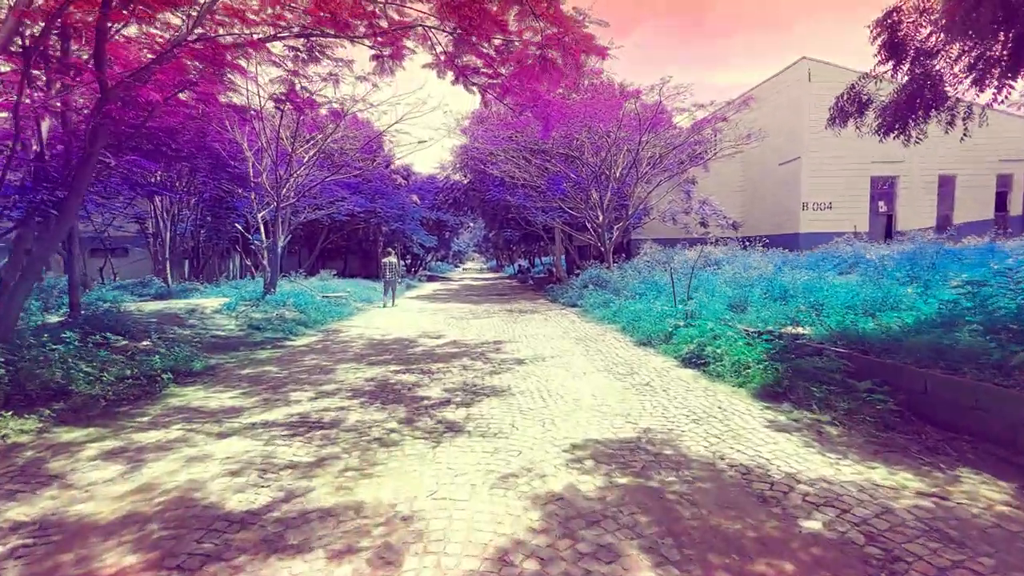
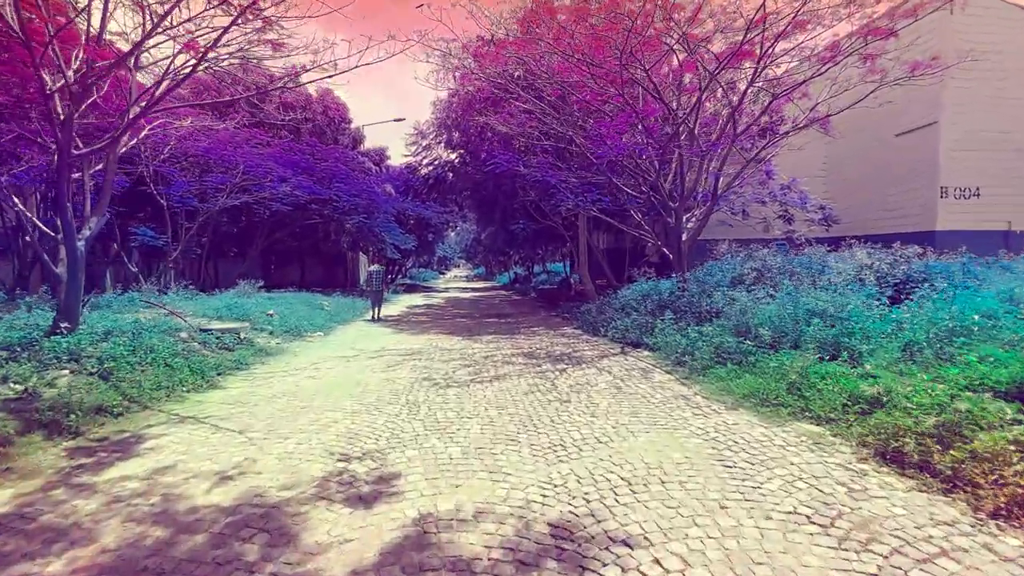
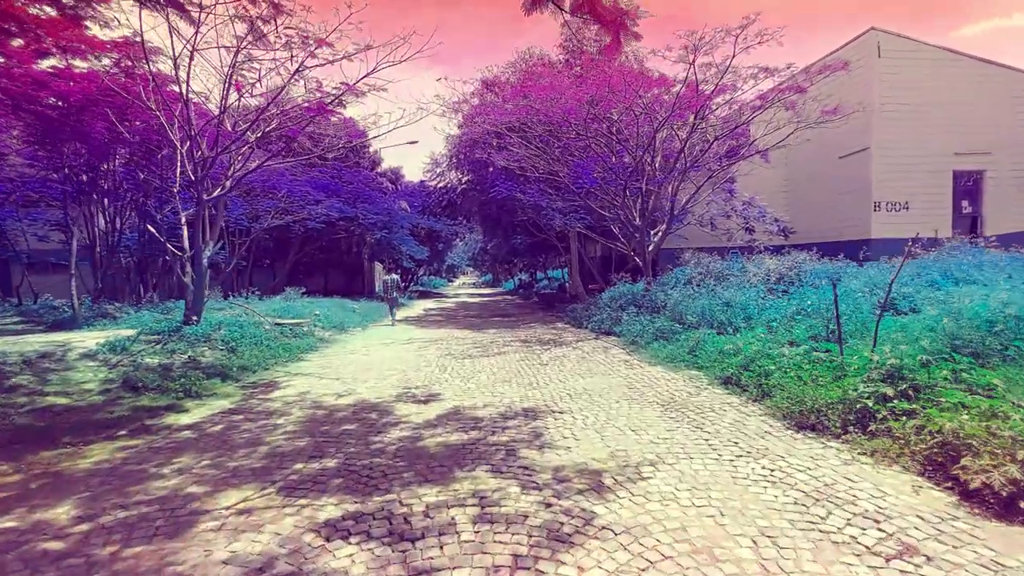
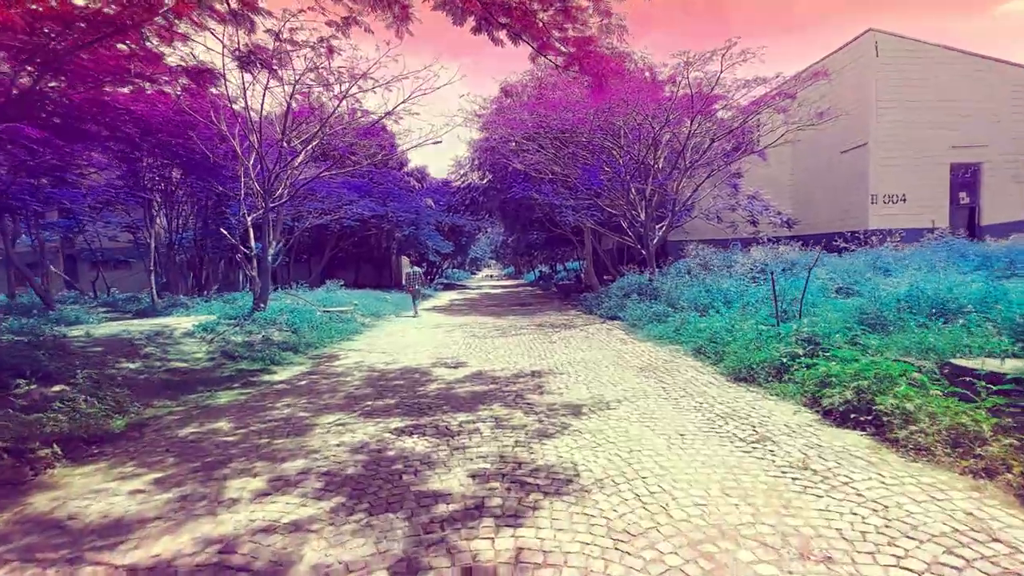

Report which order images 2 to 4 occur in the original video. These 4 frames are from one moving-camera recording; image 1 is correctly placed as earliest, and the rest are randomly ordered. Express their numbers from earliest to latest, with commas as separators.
4, 3, 2
